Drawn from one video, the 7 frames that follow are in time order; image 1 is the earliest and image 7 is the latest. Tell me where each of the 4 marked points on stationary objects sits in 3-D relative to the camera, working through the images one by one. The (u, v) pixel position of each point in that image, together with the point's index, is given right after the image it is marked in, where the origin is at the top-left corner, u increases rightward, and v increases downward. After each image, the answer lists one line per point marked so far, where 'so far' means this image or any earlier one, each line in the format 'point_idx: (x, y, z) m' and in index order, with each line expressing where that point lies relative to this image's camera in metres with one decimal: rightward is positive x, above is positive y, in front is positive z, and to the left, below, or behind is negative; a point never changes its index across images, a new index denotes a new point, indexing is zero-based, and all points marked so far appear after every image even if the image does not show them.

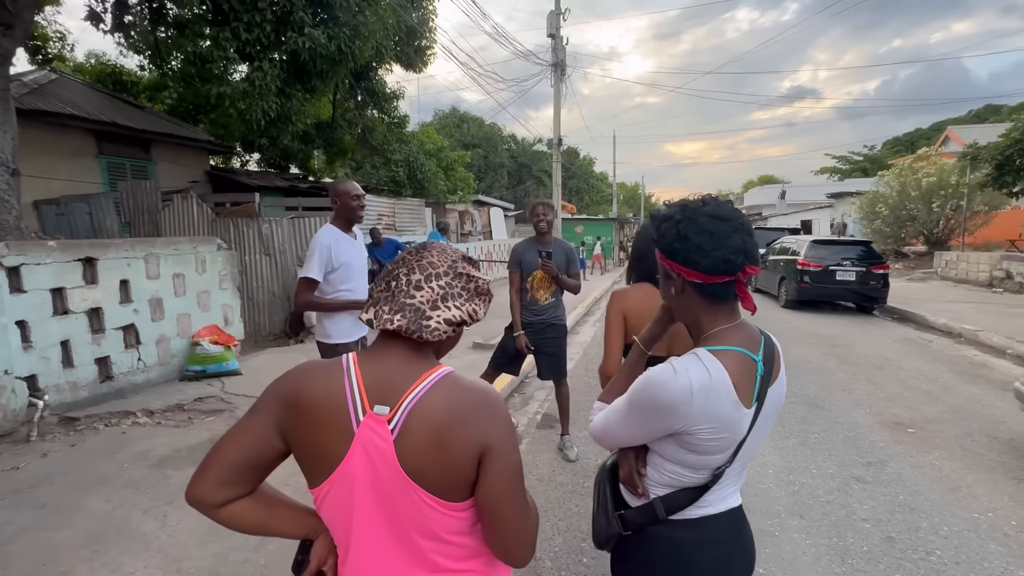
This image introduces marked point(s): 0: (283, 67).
0: (-2.9, +2.8, +7.2) m
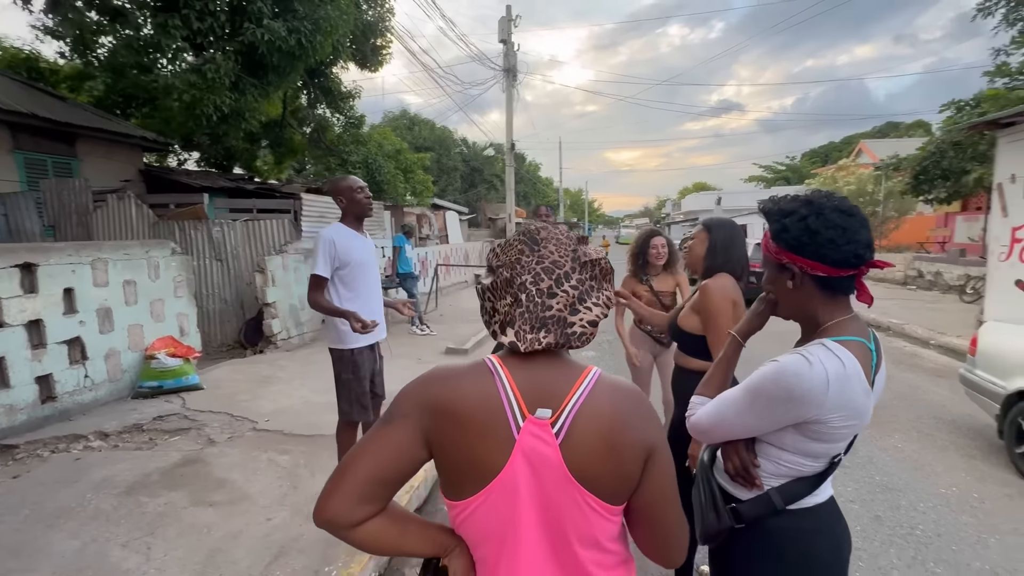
0: (-3.3, +2.7, +6.8) m
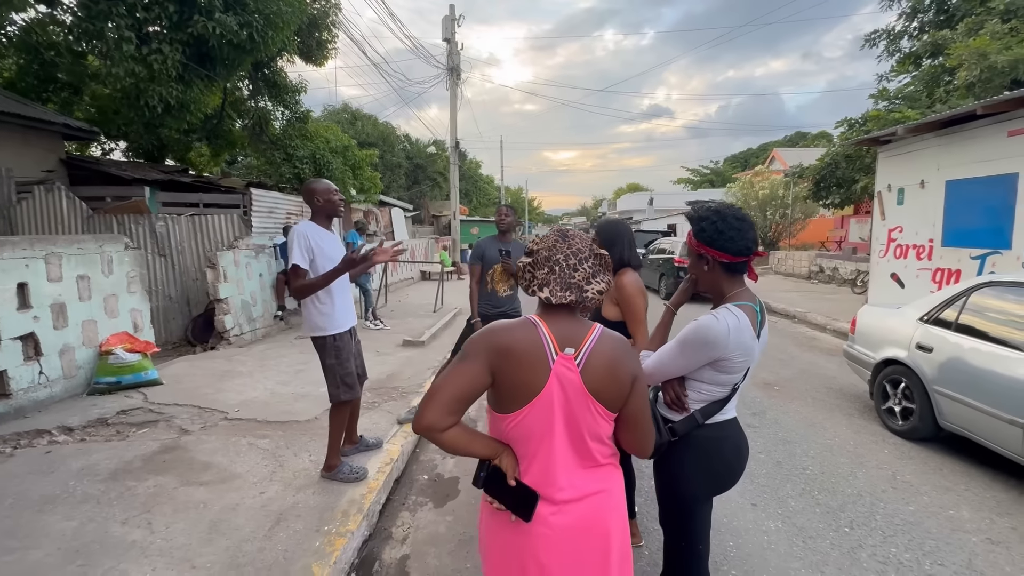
0: (-3.8, +2.8, +6.7) m
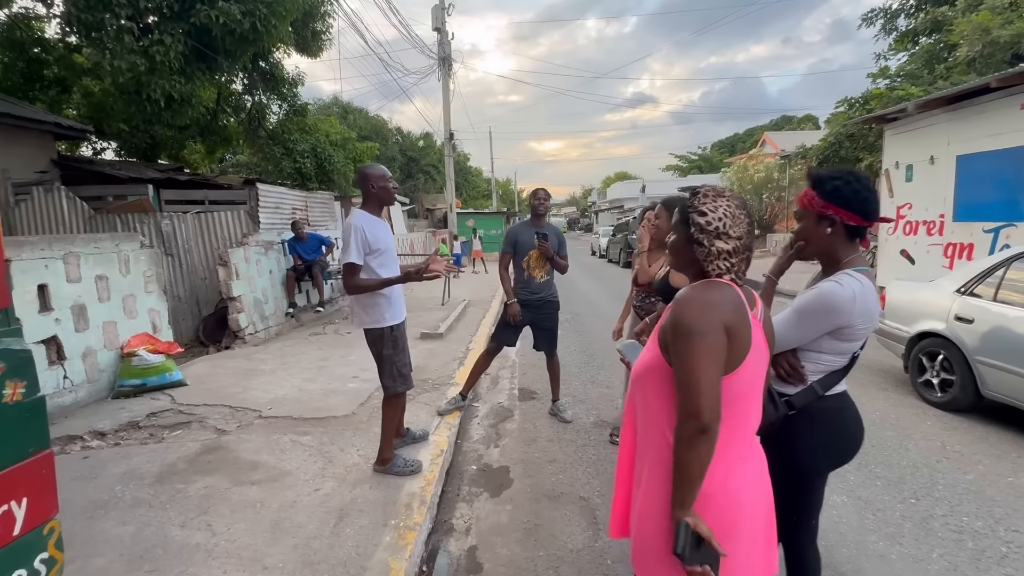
0: (-3.7, +2.8, +6.5) m
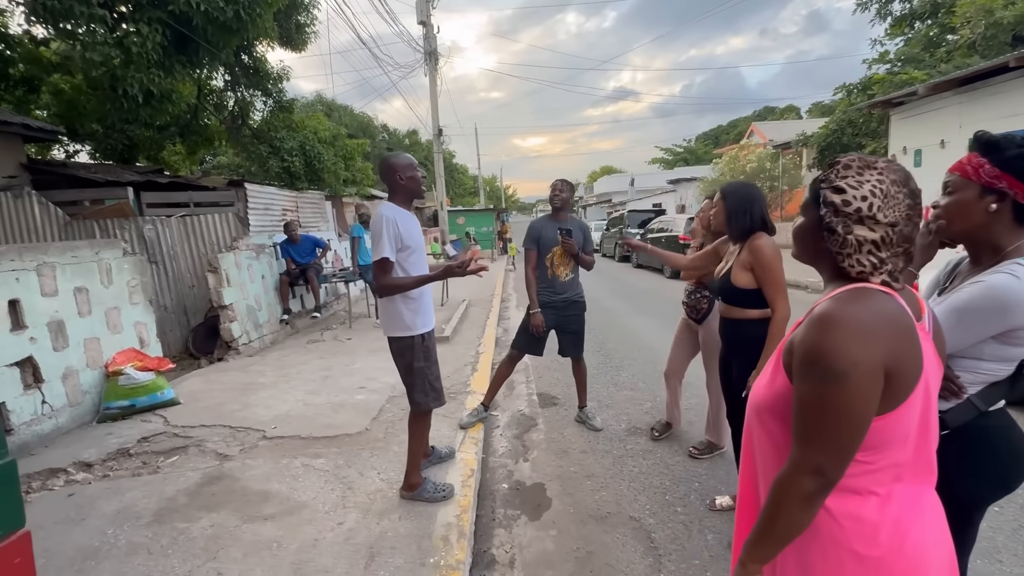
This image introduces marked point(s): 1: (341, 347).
0: (-3.7, +2.7, +6.0) m
1: (-1.9, -0.7, +6.2) m
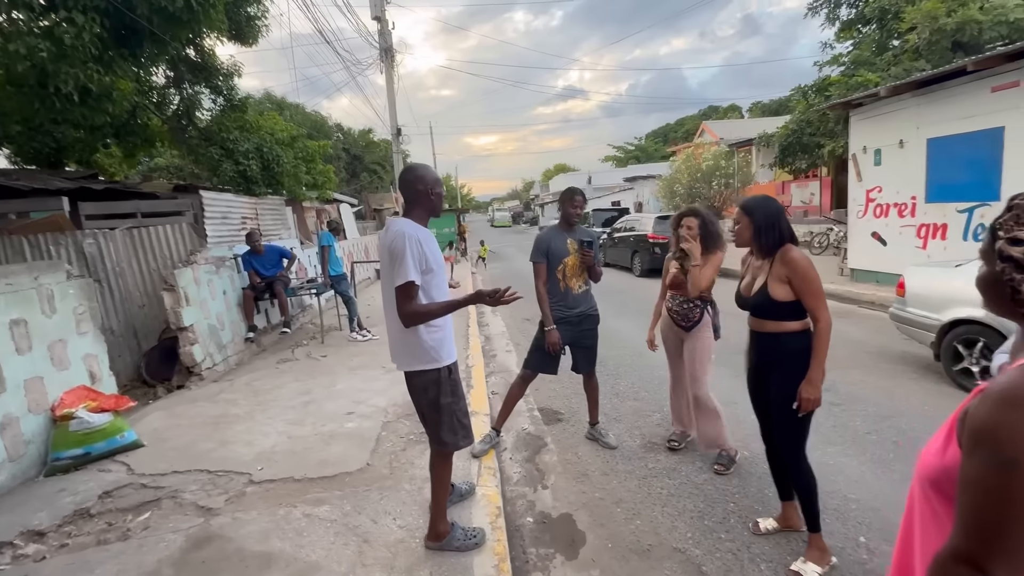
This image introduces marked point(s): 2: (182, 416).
0: (-3.9, +2.5, +5.4) m
1: (-2.0, -0.8, +5.7) m
2: (-2.5, -1.0, +4.3) m
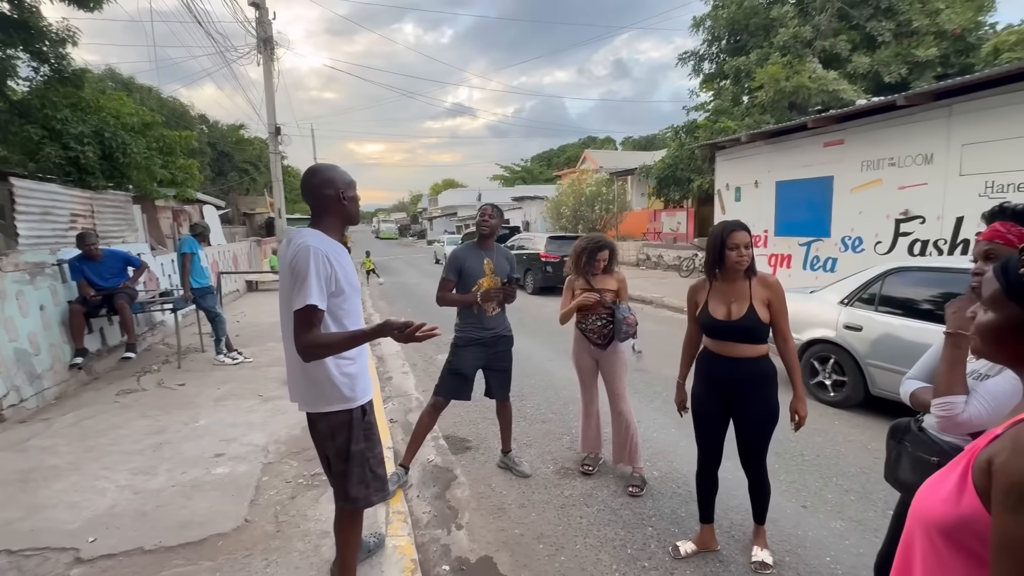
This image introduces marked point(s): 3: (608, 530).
0: (-4.6, +2.4, +4.1) m
1: (-2.8, -0.9, +4.7) m
2: (-3.1, -1.0, +3.2) m
3: (+0.6, -1.4, +3.3) m
